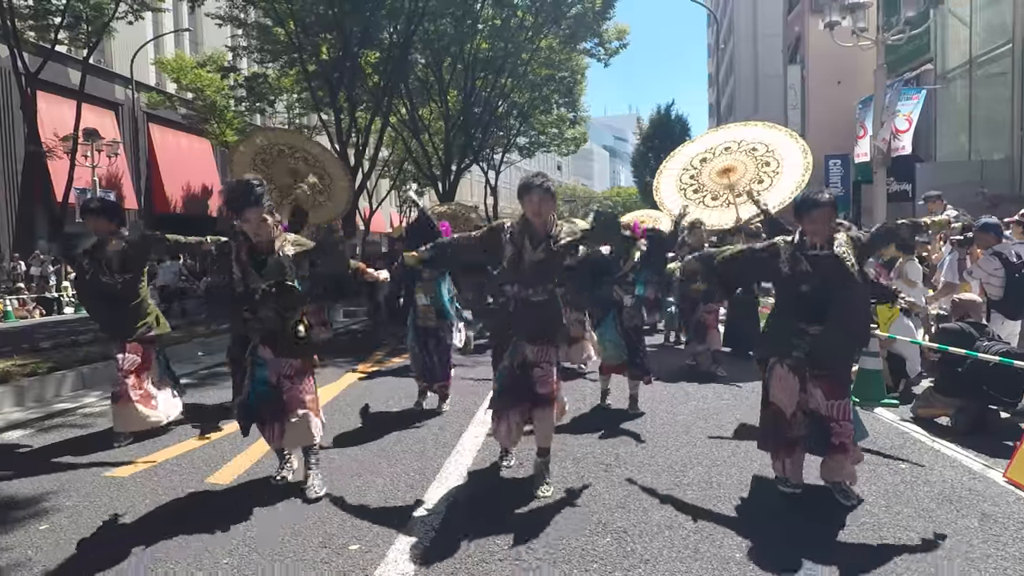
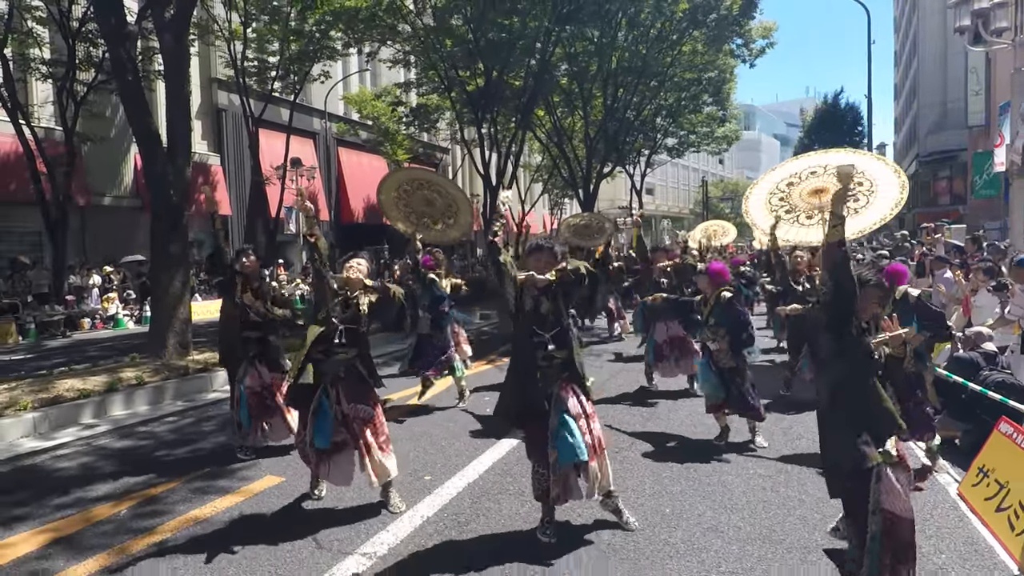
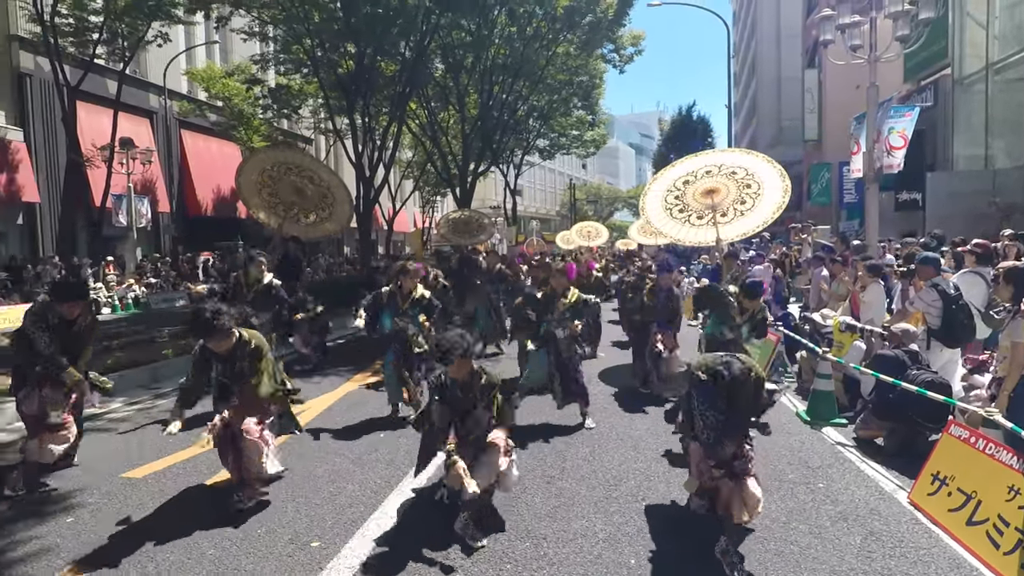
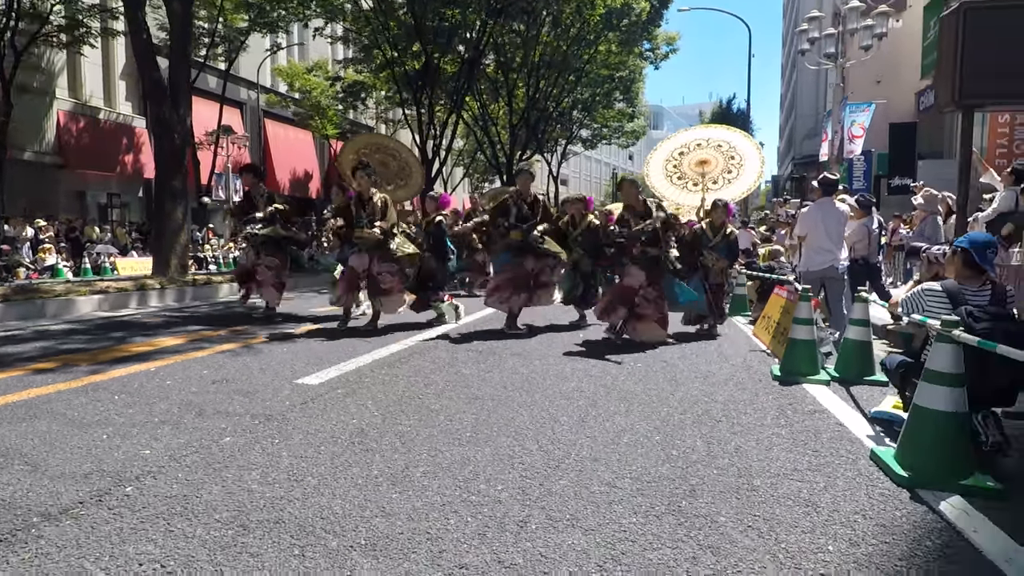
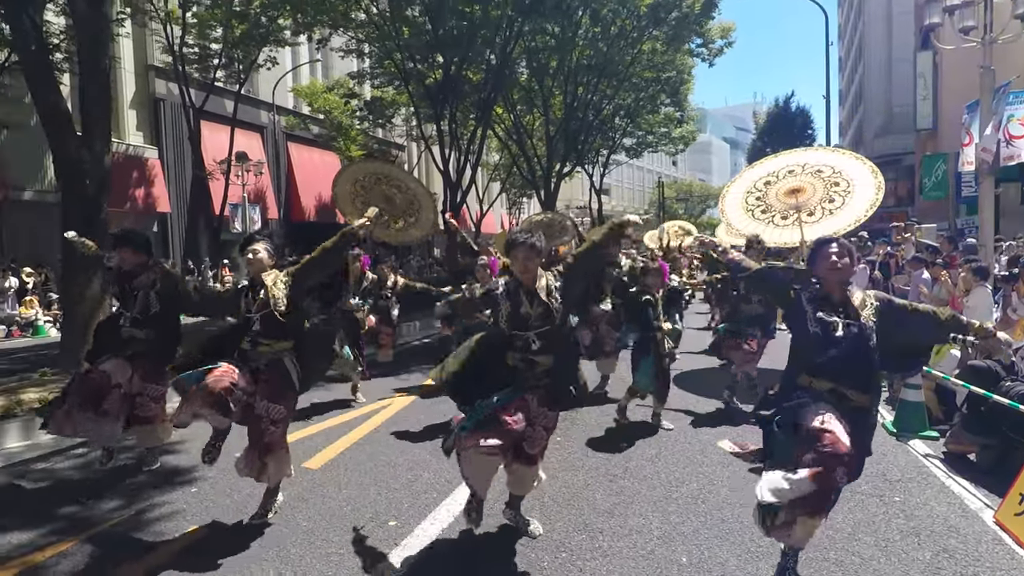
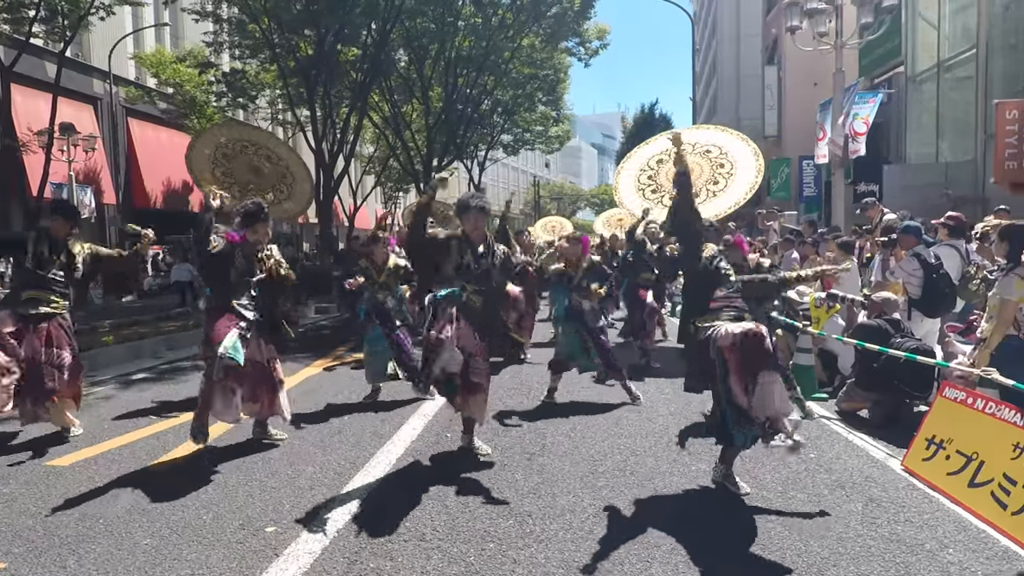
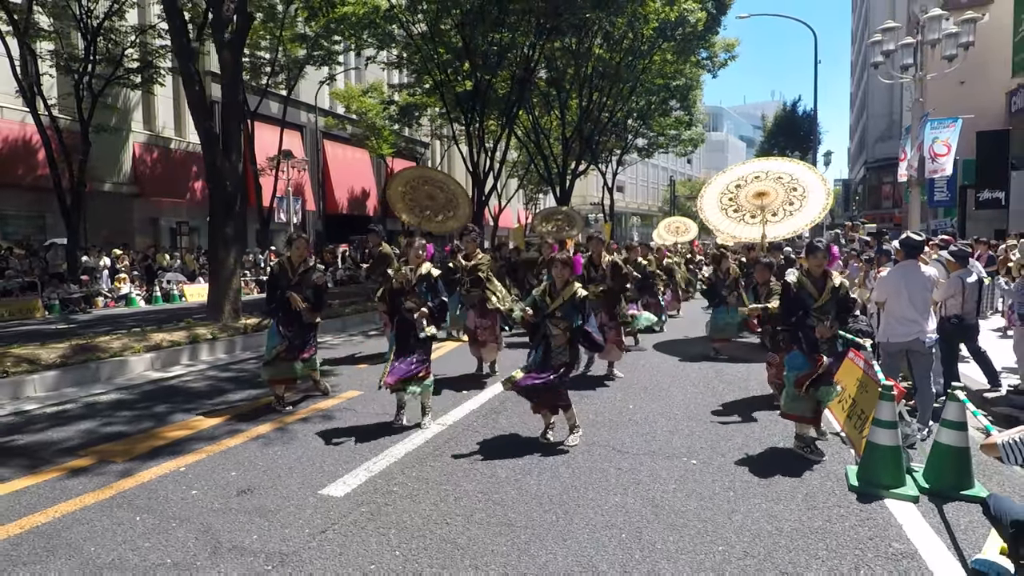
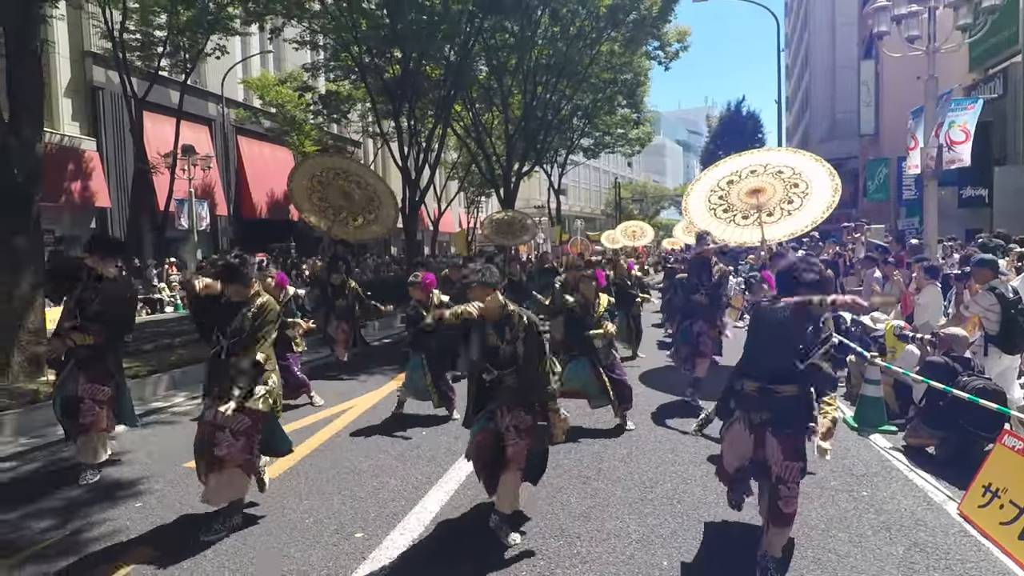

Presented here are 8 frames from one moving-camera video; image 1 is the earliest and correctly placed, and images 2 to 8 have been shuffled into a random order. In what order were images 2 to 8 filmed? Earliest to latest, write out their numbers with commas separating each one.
6, 3, 8, 5, 2, 7, 4
